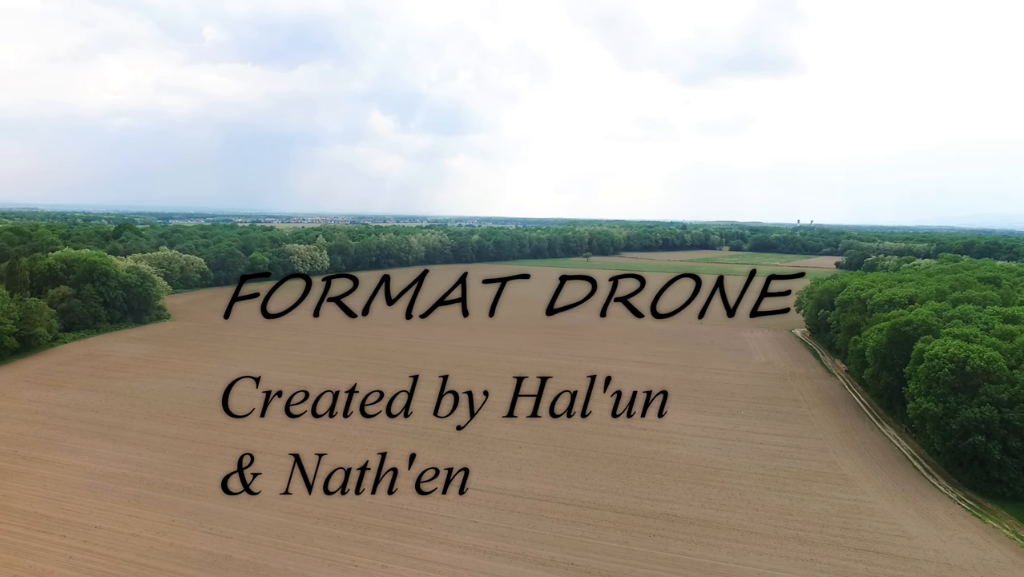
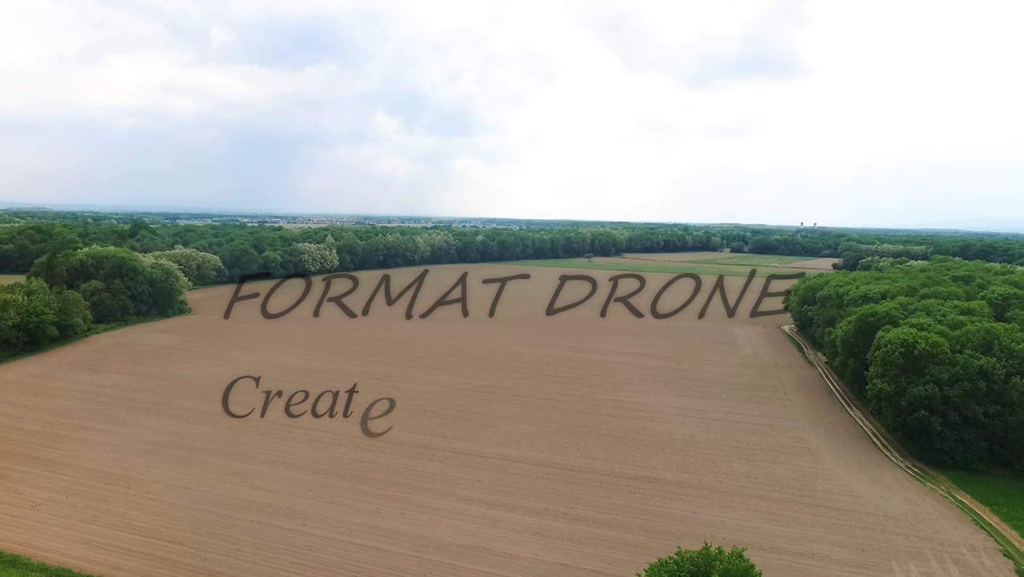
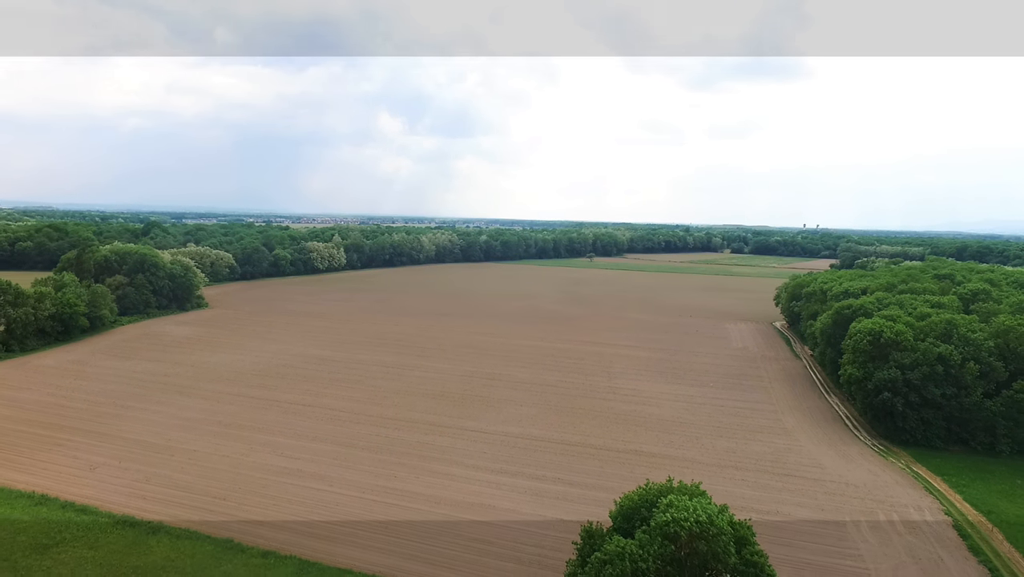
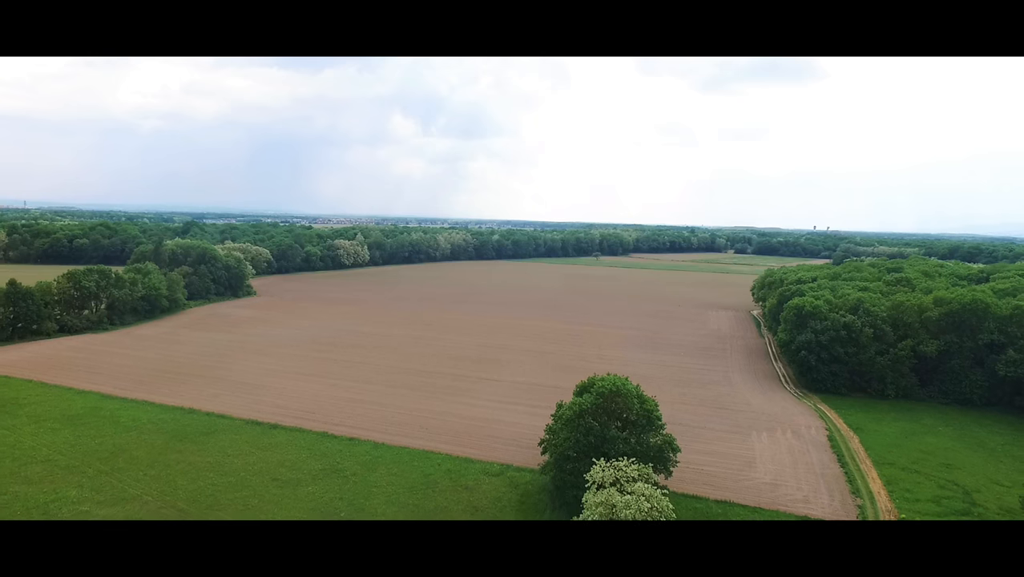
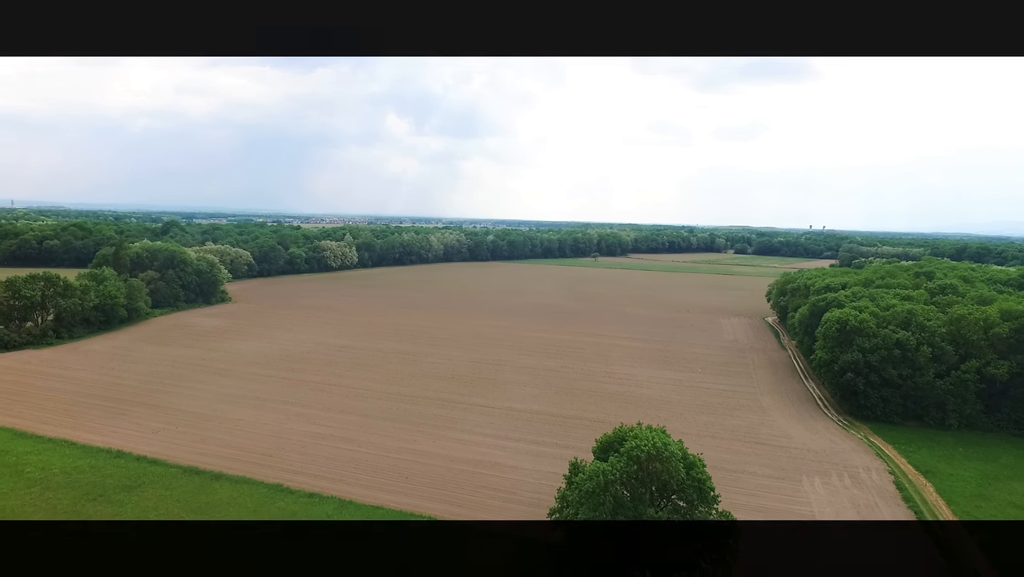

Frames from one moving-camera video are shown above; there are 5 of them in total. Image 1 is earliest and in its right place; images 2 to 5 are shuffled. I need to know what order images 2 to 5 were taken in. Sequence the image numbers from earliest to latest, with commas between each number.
2, 3, 5, 4
